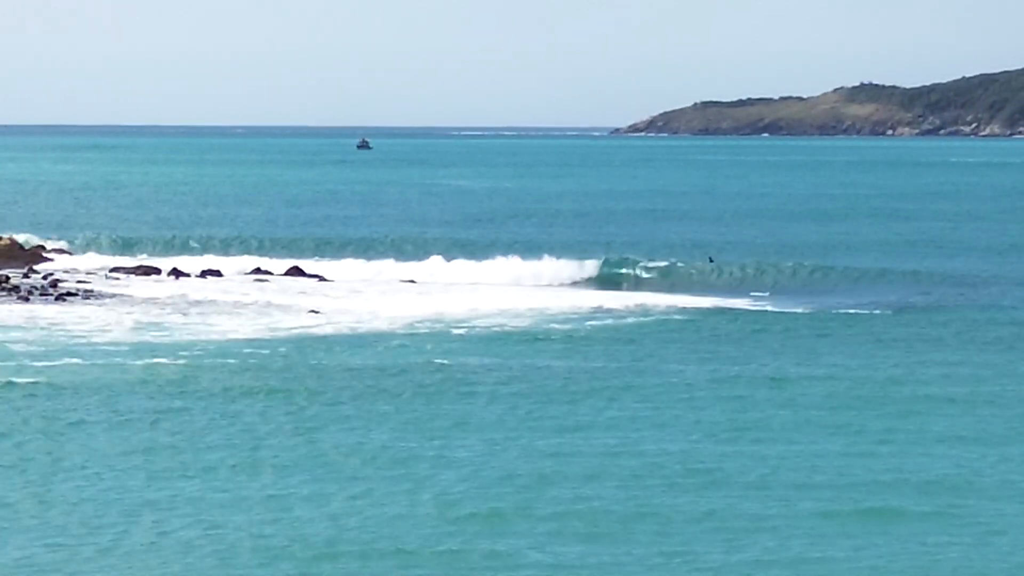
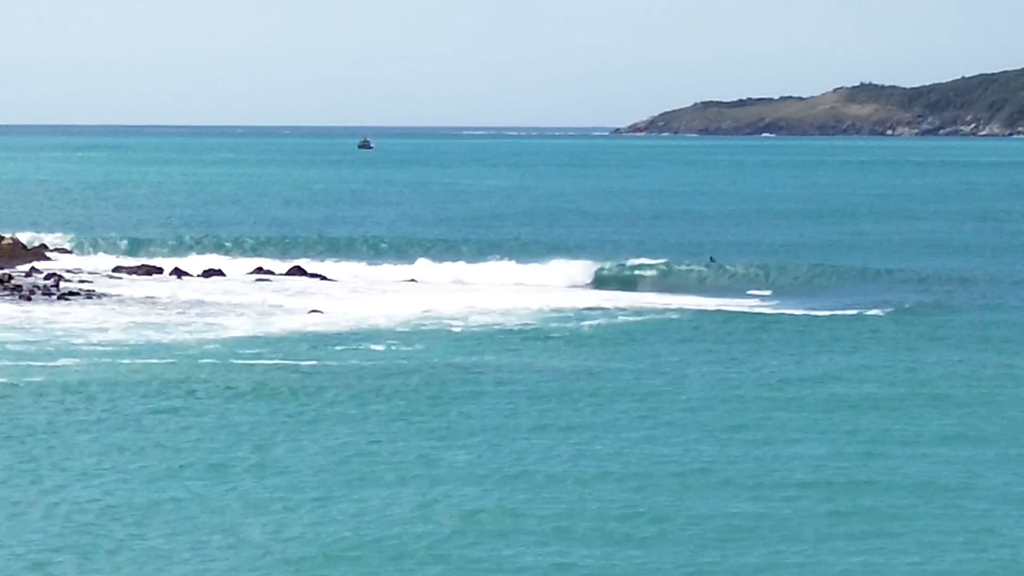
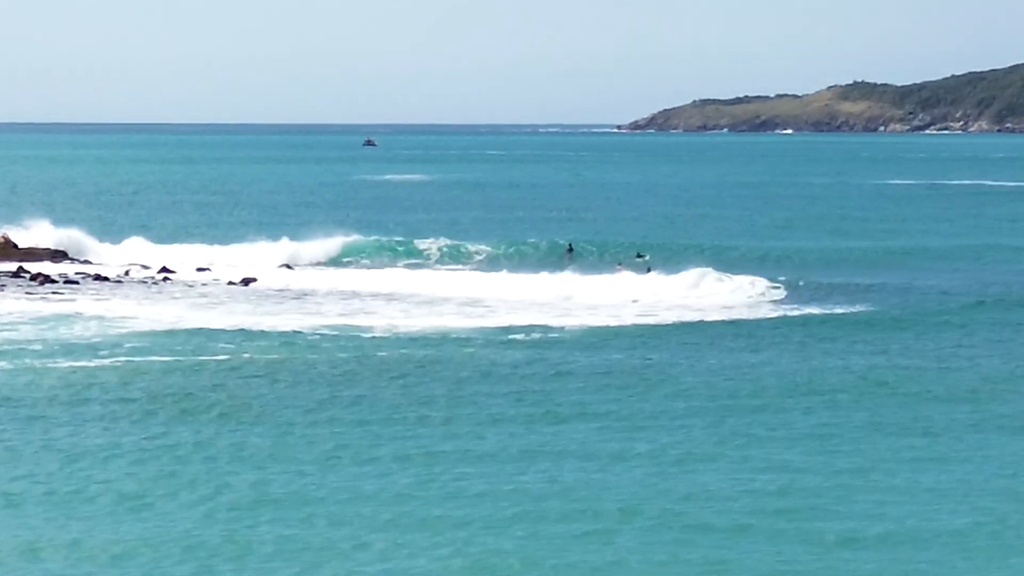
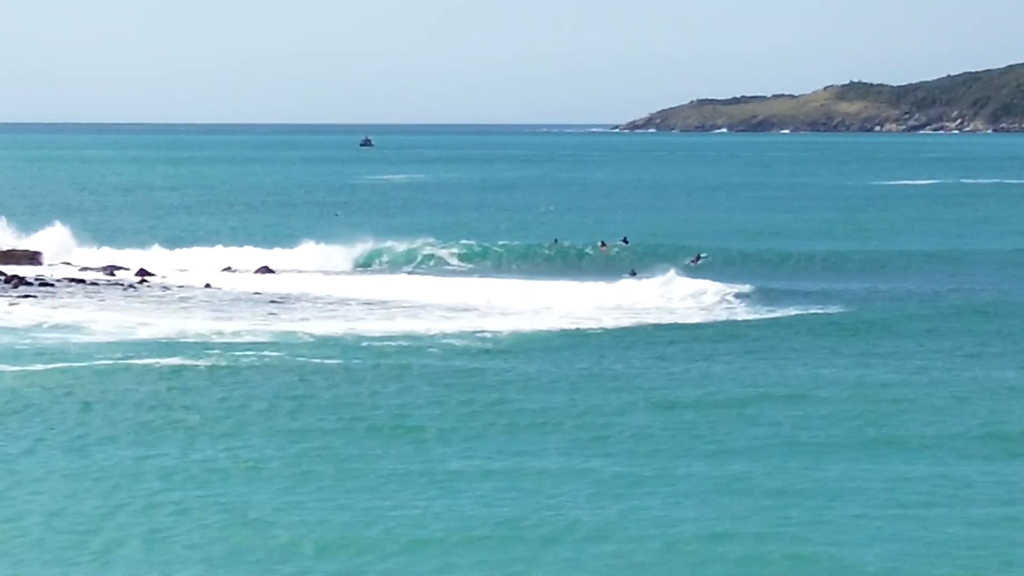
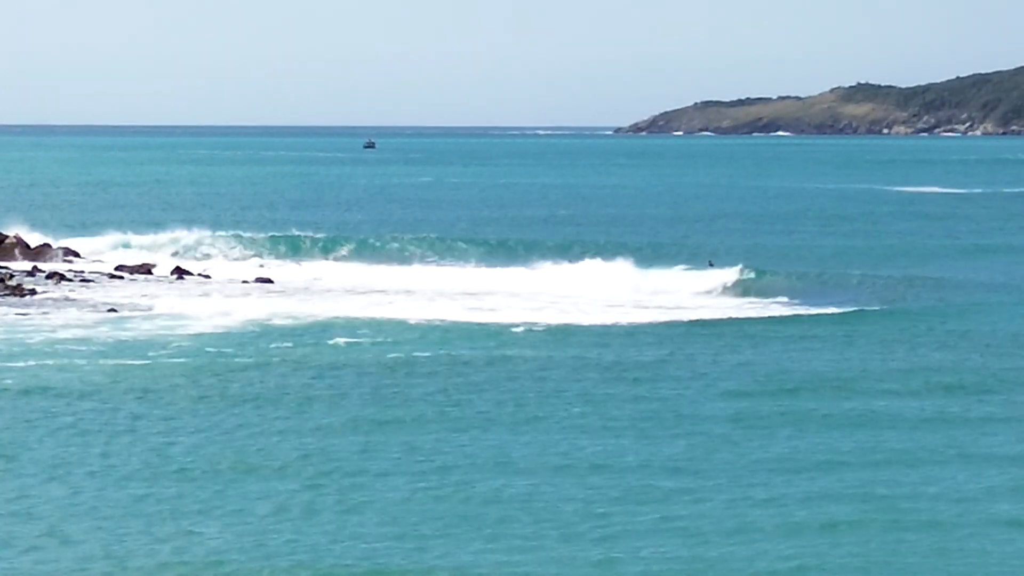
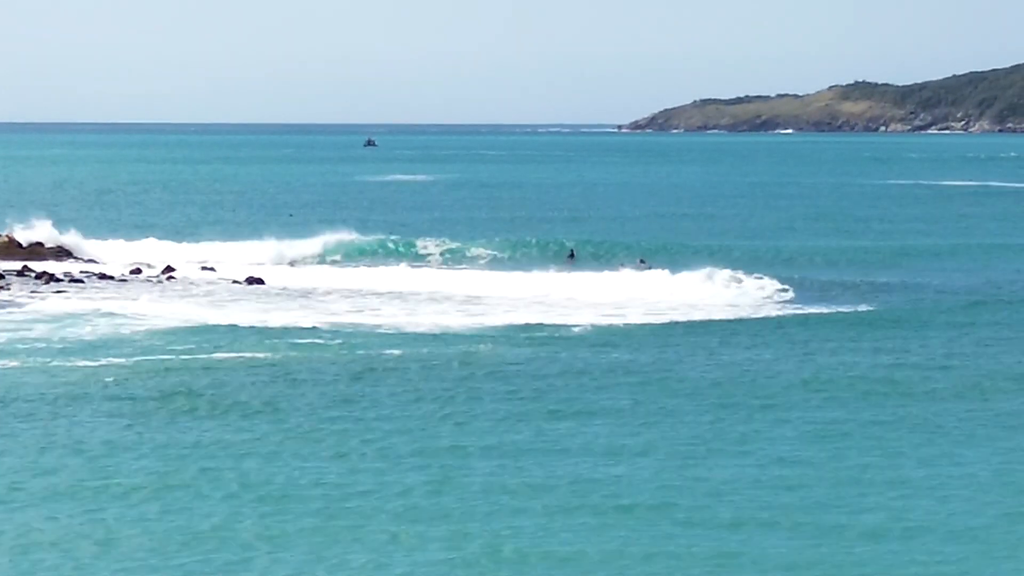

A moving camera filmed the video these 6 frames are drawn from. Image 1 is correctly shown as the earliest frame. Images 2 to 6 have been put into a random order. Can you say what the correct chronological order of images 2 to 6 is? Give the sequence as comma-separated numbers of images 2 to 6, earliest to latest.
2, 5, 6, 3, 4
